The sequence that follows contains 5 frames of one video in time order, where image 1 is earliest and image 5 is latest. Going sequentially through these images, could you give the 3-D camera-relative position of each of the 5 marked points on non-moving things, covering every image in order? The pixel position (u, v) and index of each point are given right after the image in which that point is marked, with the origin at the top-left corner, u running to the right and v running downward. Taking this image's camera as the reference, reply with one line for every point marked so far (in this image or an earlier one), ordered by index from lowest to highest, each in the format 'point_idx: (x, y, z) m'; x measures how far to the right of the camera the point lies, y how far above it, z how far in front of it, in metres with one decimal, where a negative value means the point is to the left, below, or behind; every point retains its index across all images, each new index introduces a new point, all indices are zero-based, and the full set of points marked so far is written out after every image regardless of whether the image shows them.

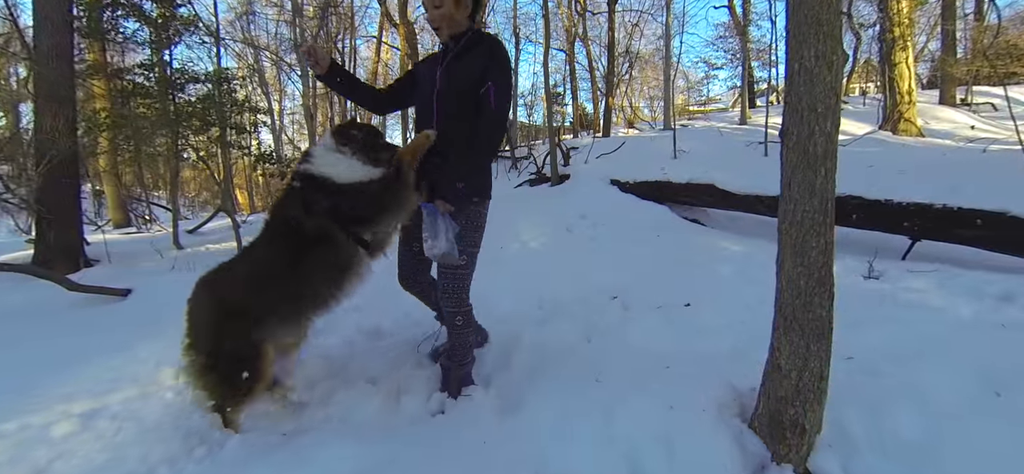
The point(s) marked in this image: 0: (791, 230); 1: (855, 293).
0: (+0.9, 0.0, +1.3) m
1: (+2.6, -0.5, +3.3) m
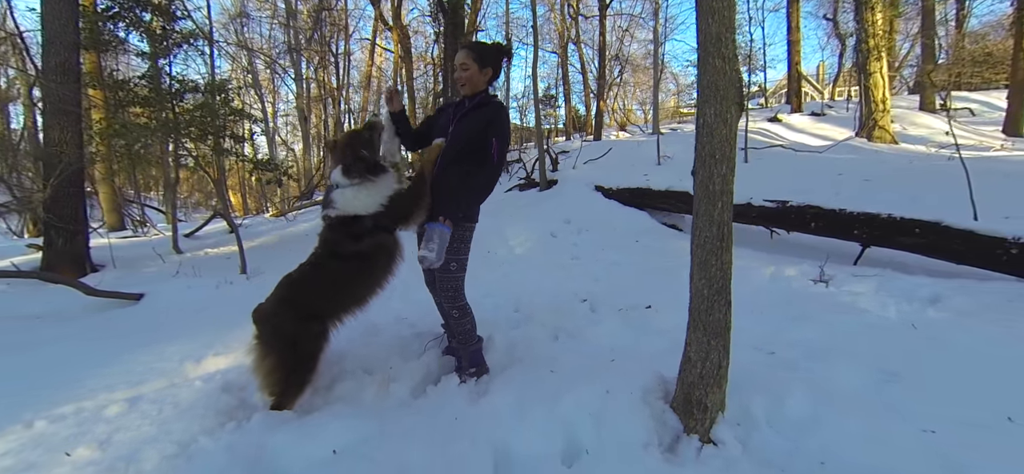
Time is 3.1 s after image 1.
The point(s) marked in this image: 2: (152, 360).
0: (+0.7, -0.1, +1.7) m
1: (+2.4, -0.5, +3.6) m
2: (-2.0, -0.7, +2.5) m
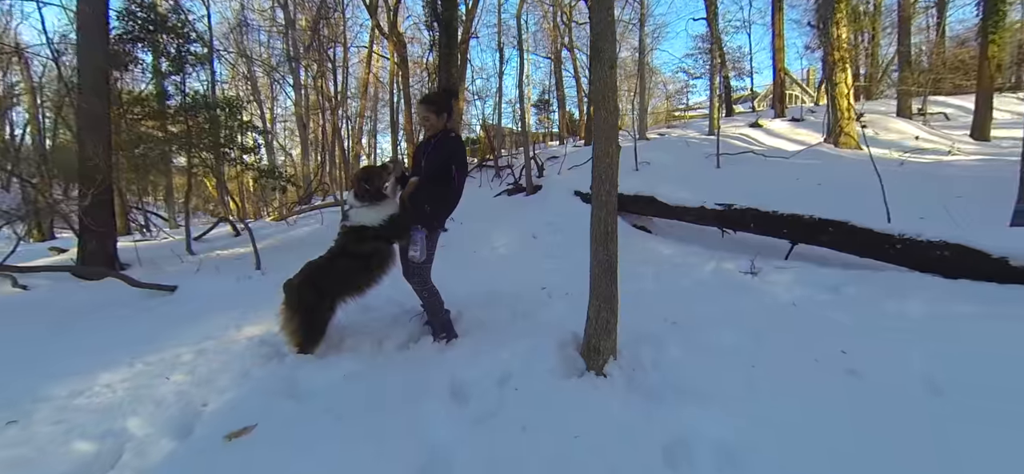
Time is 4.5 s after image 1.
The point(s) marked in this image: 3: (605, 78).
0: (+0.5, 0.0, +2.5) m
1: (+2.2, -0.5, +4.4) m
2: (-2.3, -0.7, +3.2) m
3: (+0.5, +0.9, +2.4) m
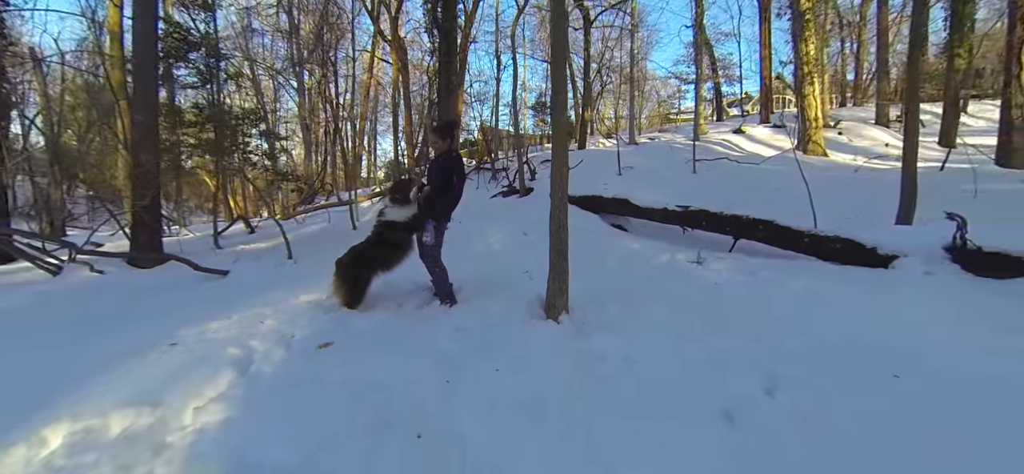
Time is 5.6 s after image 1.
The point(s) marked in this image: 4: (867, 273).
0: (+0.3, 0.0, +3.5) m
1: (+2.0, -0.5, +5.5) m
2: (-2.5, -0.6, +4.3) m
3: (+0.4, +0.9, +3.5) m
4: (+3.9, -0.4, +4.7) m
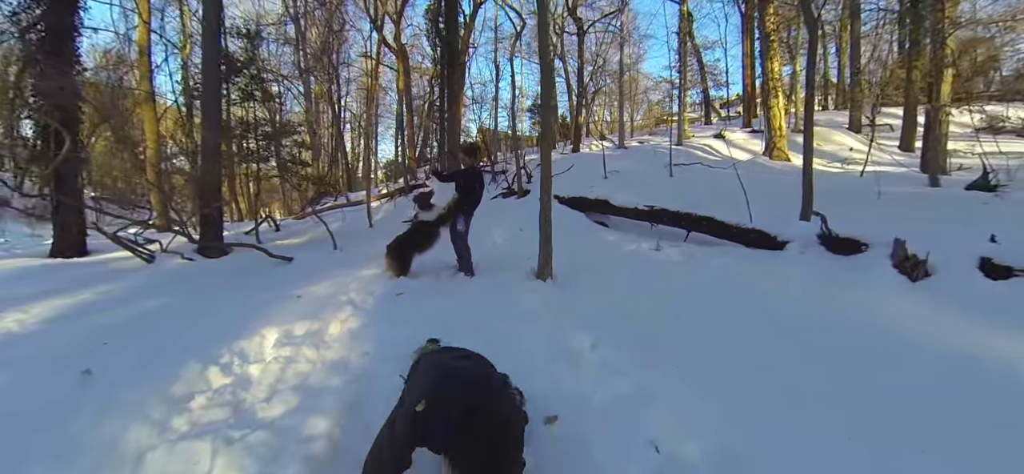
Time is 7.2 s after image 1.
0: (+0.4, +0.1, +5.3) m
1: (+2.0, -0.3, +7.3) m
2: (-2.4, -0.5, +6.0) m
3: (+0.4, +1.0, +5.2) m
4: (+3.9, -0.3, +6.5) m
